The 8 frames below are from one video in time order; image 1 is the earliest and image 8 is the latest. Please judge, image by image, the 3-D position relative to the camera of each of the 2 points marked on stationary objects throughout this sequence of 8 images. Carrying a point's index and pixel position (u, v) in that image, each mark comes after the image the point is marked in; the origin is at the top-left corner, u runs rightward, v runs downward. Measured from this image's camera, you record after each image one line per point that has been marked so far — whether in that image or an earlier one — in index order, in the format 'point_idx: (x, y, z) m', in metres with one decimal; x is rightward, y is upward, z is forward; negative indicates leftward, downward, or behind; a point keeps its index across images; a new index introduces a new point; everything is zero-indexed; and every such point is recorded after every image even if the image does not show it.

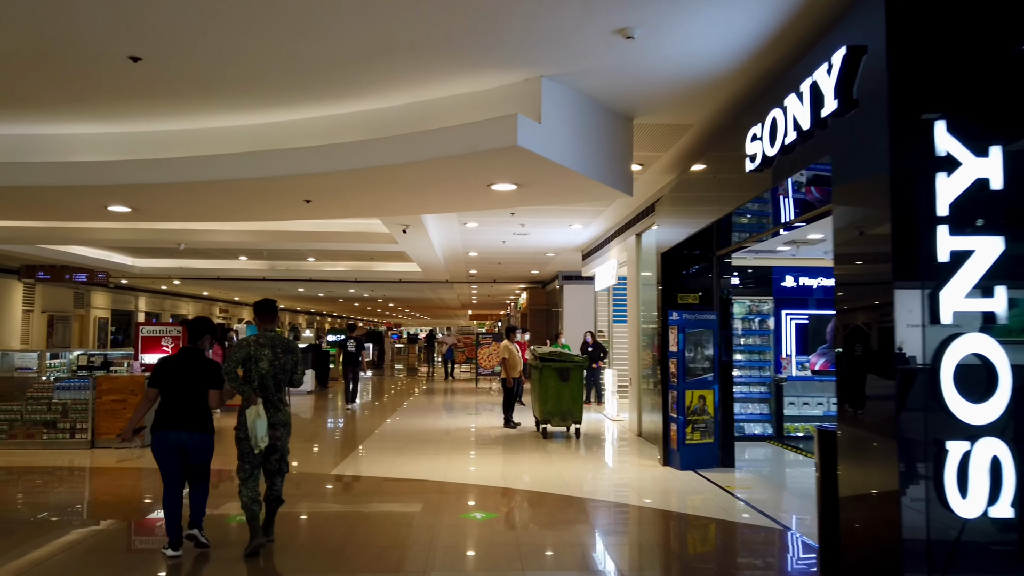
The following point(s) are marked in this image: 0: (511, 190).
0: (0.0, +0.7, +5.1) m
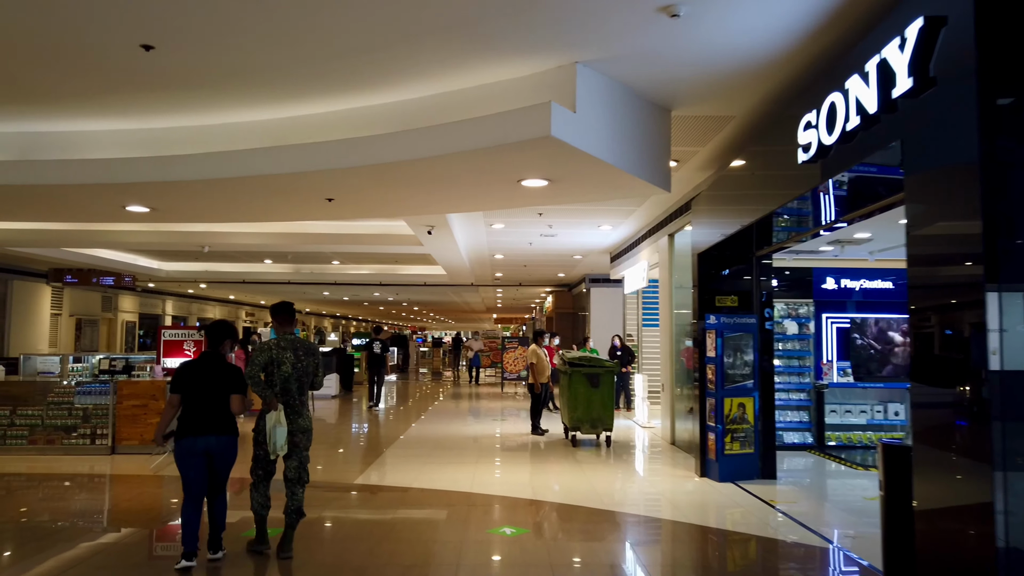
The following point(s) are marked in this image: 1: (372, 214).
0: (+0.2, +0.7, +4.8) m
1: (-1.2, +0.7, +6.3) m
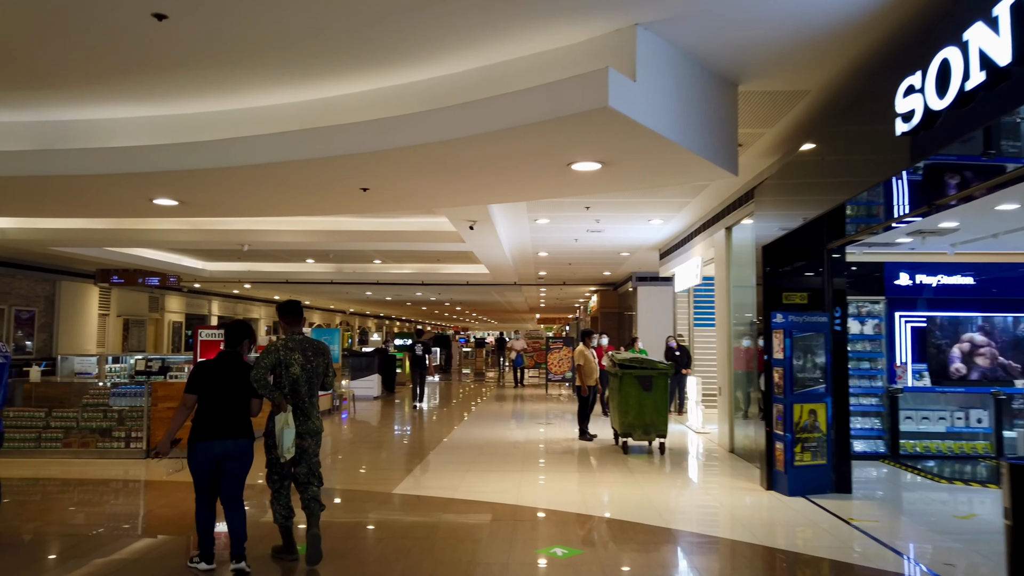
0: (+0.5, +0.7, +4.3) m
1: (-0.8, +0.7, +5.9) m
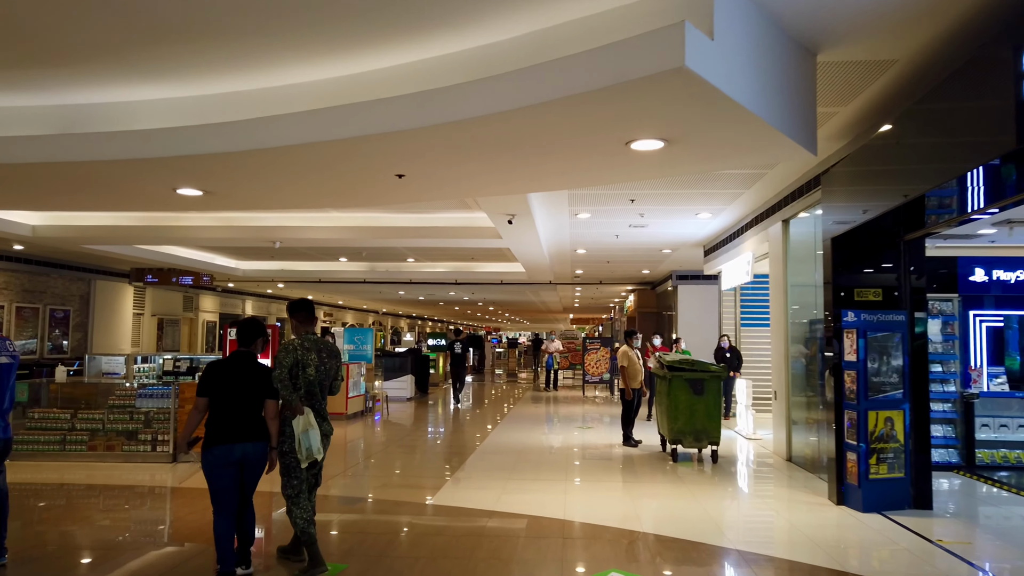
0: (+0.8, +0.7, +3.9) m
1: (-0.5, +0.7, +5.5) m
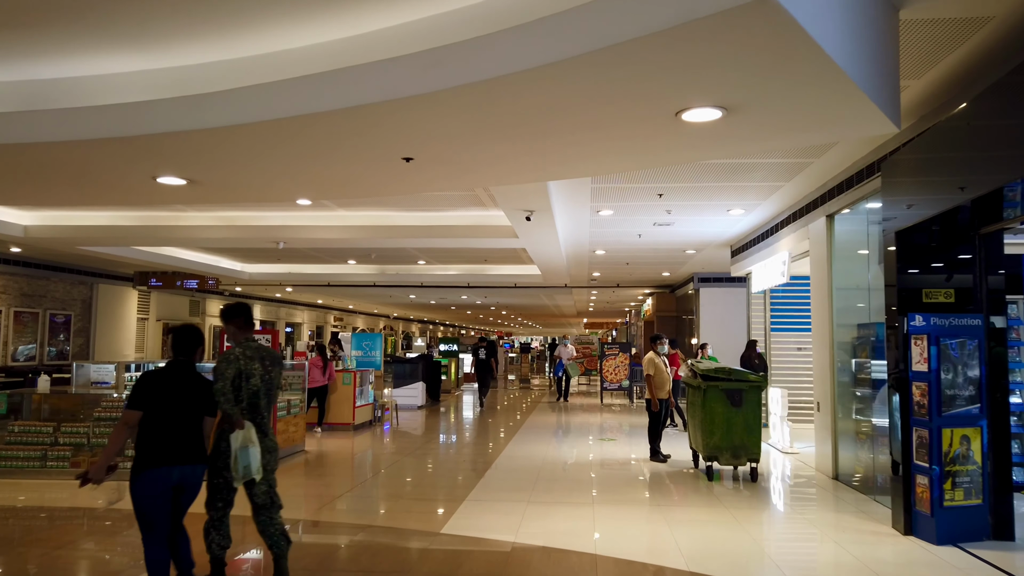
0: (+0.9, +0.7, +3.2) m
1: (-0.3, +0.7, +4.9) m
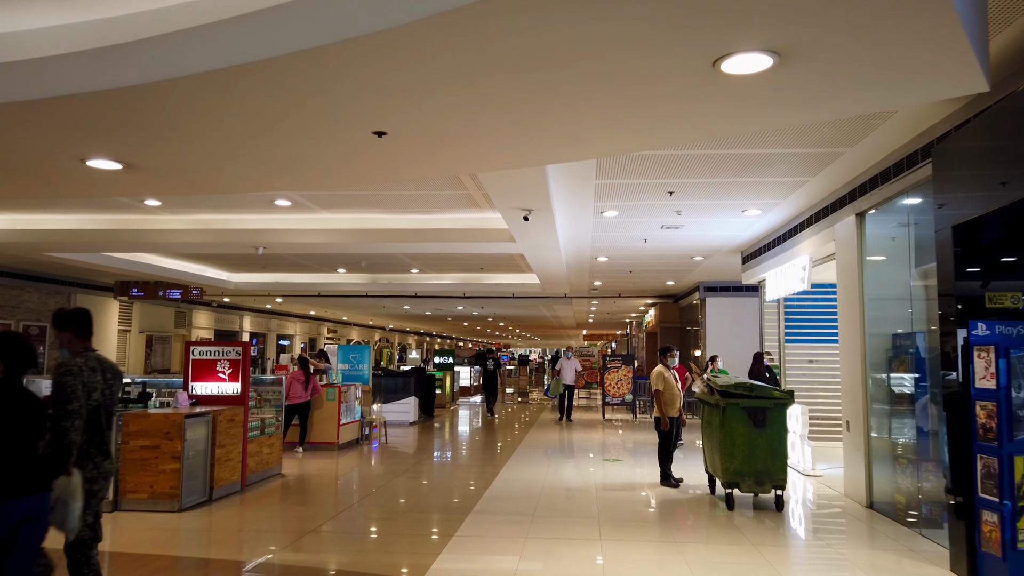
0: (+0.8, +0.7, +2.6) m
1: (-0.3, +0.7, +4.2) m
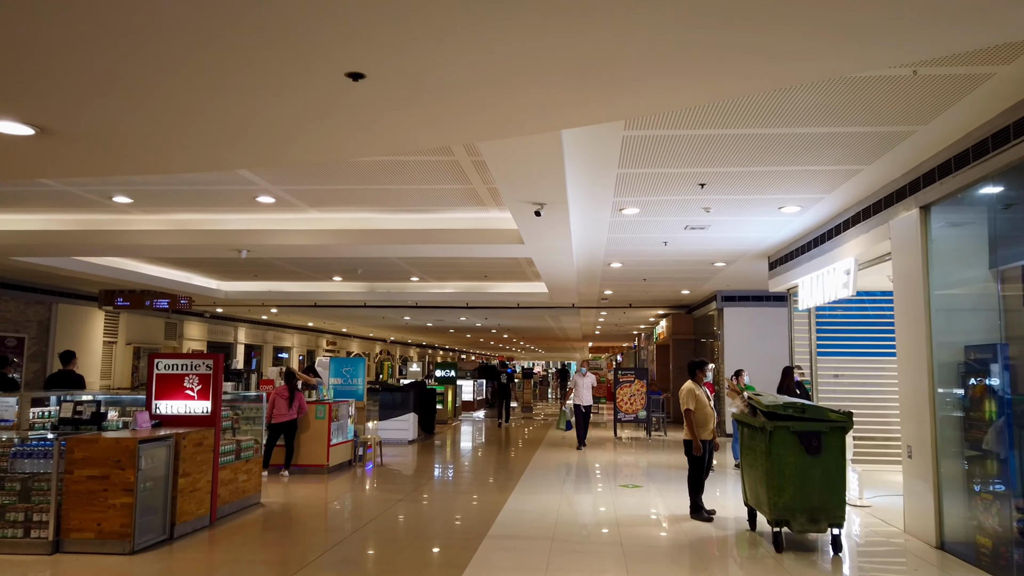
0: (+0.9, +0.8, +1.7) m
1: (-0.3, +0.7, +3.4) m
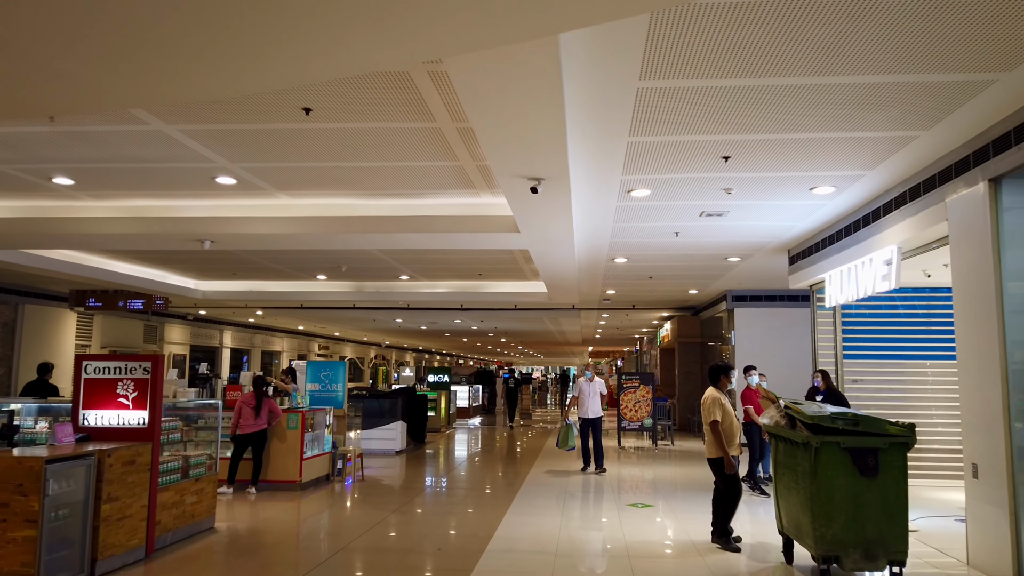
0: (+0.9, +0.9, +0.9) m
1: (-0.3, +0.8, +2.5) m
